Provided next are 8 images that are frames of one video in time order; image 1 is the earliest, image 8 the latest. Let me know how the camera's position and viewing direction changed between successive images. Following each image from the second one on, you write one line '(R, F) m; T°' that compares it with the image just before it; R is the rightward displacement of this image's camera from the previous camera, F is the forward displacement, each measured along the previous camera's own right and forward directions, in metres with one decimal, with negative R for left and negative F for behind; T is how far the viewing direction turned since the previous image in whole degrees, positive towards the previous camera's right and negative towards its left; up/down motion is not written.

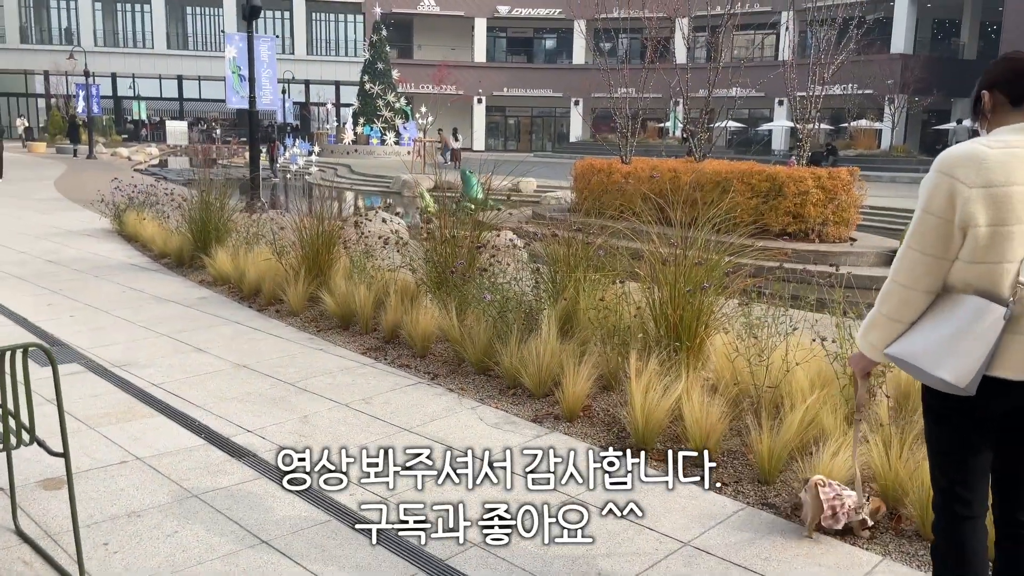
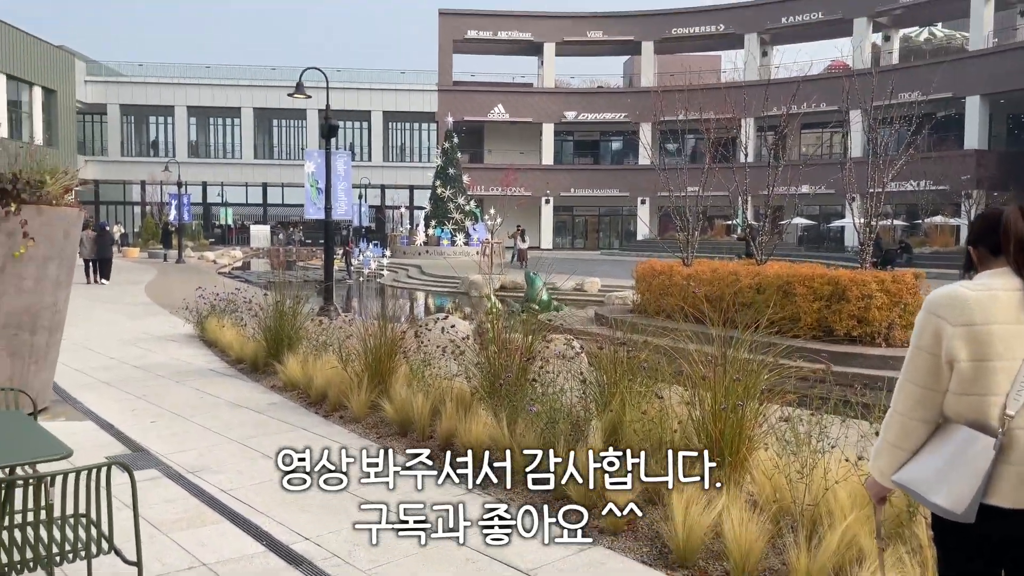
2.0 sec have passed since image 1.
(+0.1, -0.2) m; -5°
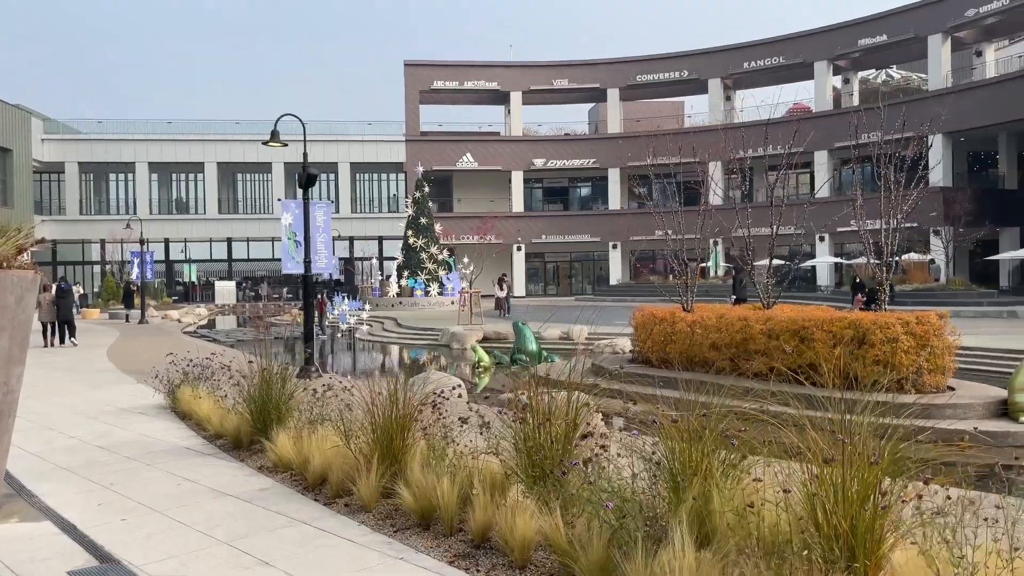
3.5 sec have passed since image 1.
(-0.4, +0.9) m; +2°
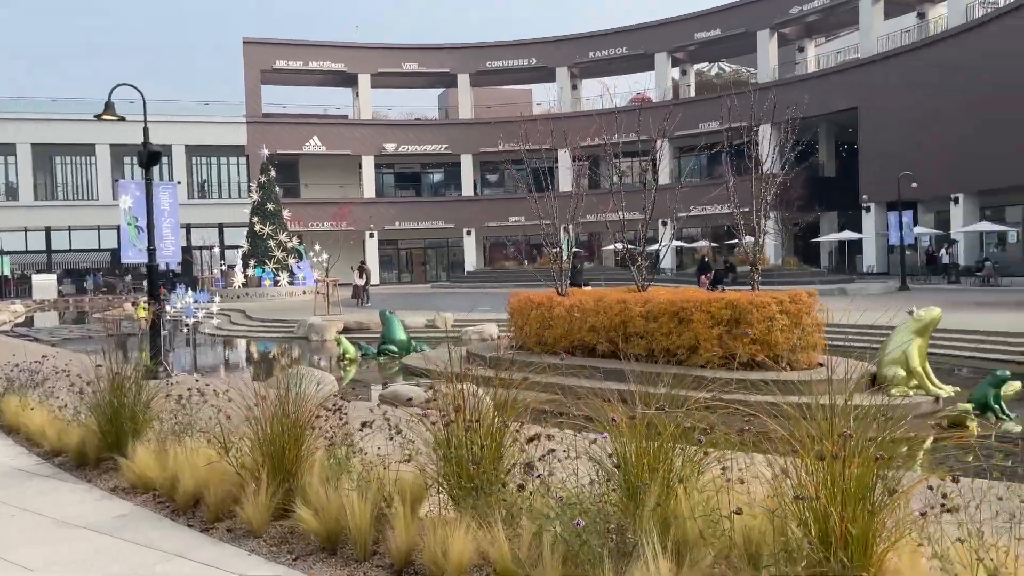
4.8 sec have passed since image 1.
(-0.4, +0.6) m; +11°
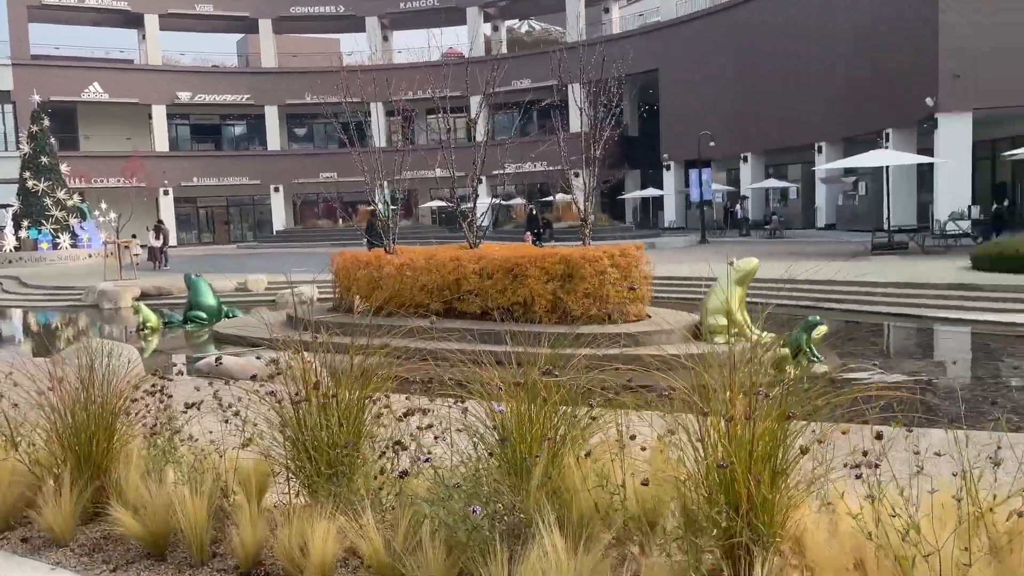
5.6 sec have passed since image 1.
(-0.2, +0.5) m; +13°
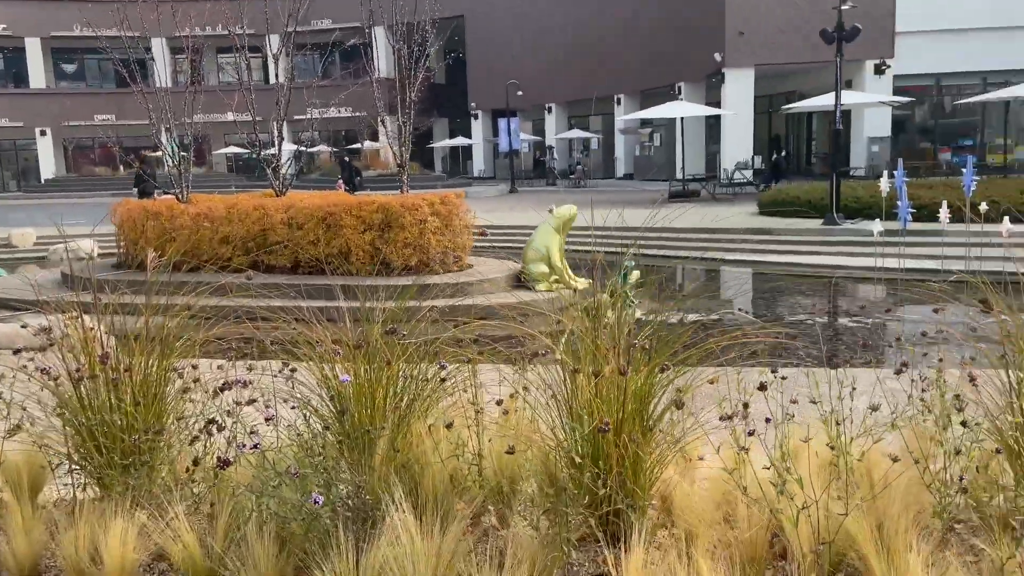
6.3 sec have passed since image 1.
(-0.1, +0.4) m; +13°
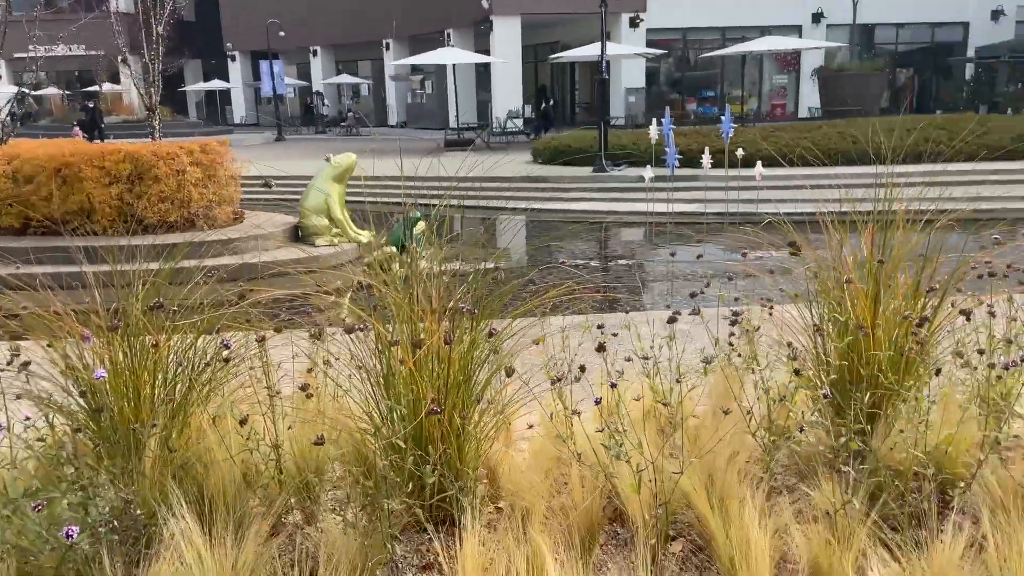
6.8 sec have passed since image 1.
(-0.1, +0.3) m; +16°
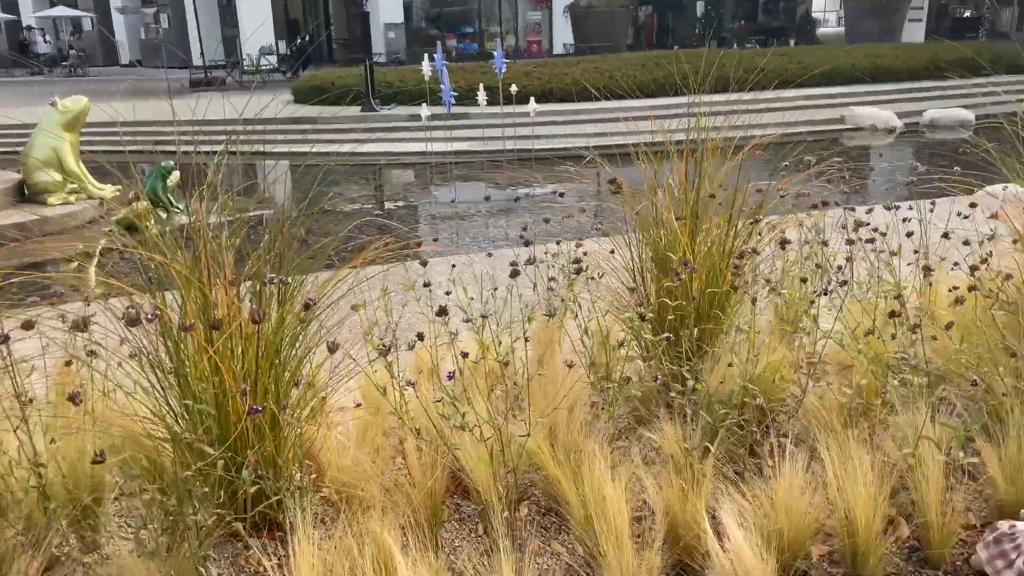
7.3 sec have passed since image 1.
(-0.1, +0.3) m; +16°
